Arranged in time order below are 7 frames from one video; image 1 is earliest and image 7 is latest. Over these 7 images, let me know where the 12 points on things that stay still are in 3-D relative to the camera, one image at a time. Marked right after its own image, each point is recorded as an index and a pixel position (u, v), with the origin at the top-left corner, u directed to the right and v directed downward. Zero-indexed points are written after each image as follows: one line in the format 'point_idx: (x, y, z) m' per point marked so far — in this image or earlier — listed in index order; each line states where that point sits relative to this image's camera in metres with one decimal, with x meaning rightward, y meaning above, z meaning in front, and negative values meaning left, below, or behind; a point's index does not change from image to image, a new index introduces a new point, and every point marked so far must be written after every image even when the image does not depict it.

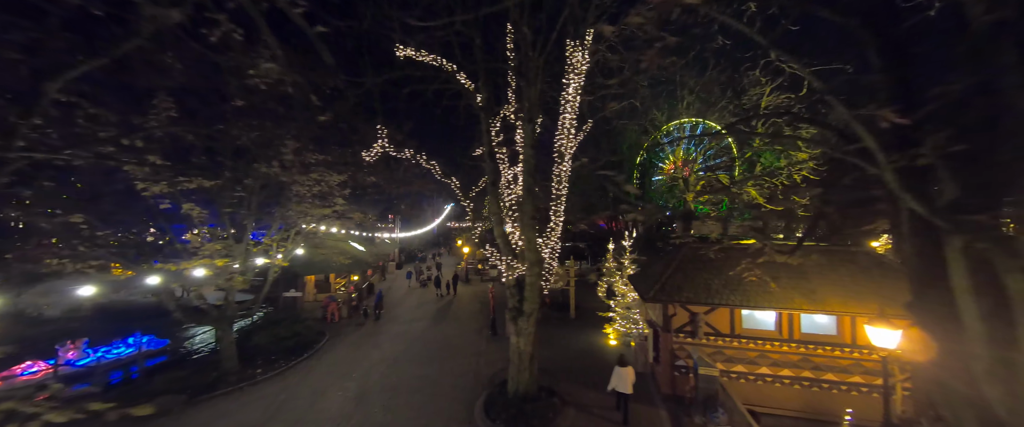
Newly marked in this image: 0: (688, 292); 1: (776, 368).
0: (+3.7, -1.7, +7.7) m
1: (+5.5, -3.2, +7.7) m
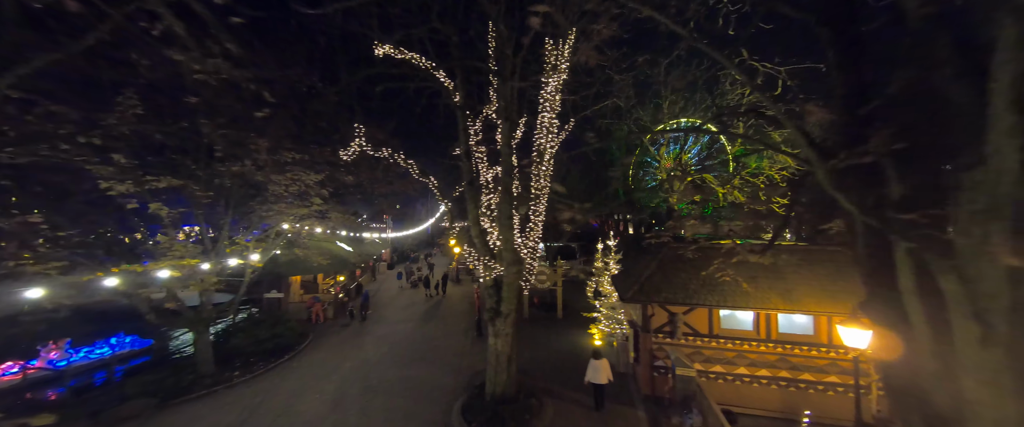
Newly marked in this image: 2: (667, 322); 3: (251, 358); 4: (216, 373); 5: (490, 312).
0: (+3.3, -1.7, +7.7) m
1: (+5.0, -3.2, +7.6) m
2: (+3.4, -2.4, +8.1) m
3: (-7.9, -4.4, +11.1) m
4: (-8.1, -4.3, +10.0) m
5: (-0.5, -2.2, +8.0) m
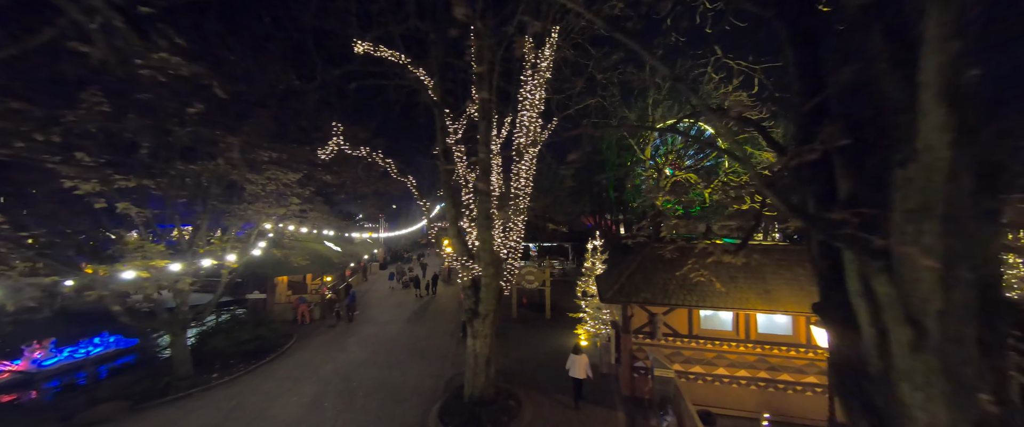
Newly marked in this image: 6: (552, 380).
0: (+2.8, -1.6, +7.6) m
1: (+4.6, -3.2, +7.6) m
2: (+3.0, -2.4, +8.0) m
3: (-8.4, -4.4, +10.9) m
4: (-8.6, -4.3, +9.8) m
5: (-0.9, -2.1, +7.9) m
6: (+1.0, -4.3, +9.3) m
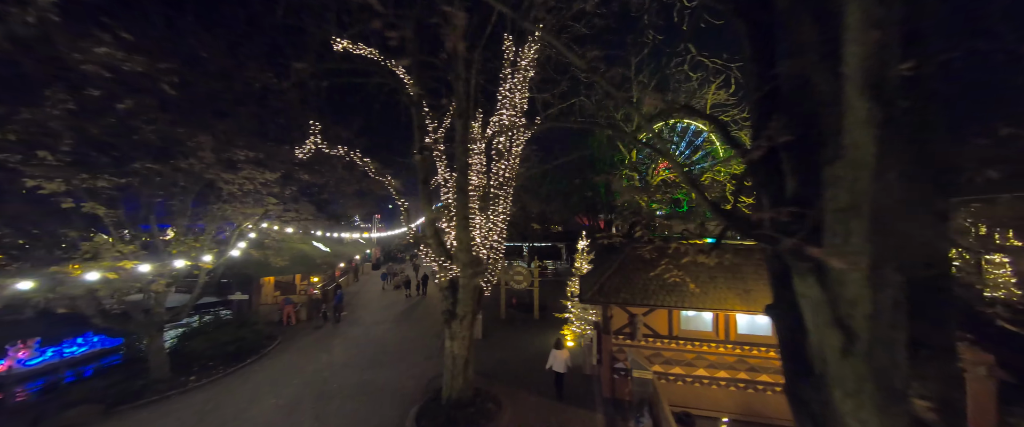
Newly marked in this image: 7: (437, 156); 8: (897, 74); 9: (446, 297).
0: (+2.3, -1.6, +7.5) m
1: (+4.1, -3.2, +7.5) m
2: (+2.5, -2.4, +8.0) m
3: (-8.9, -4.4, +10.8) m
4: (-9.0, -4.3, +9.7) m
5: (-1.4, -2.1, +7.8) m
6: (+0.6, -4.3, +9.3) m
7: (-1.7, +1.3, +8.1) m
8: (+1.6, +0.6, +1.6) m
9: (-1.4, -1.8, +7.8) m
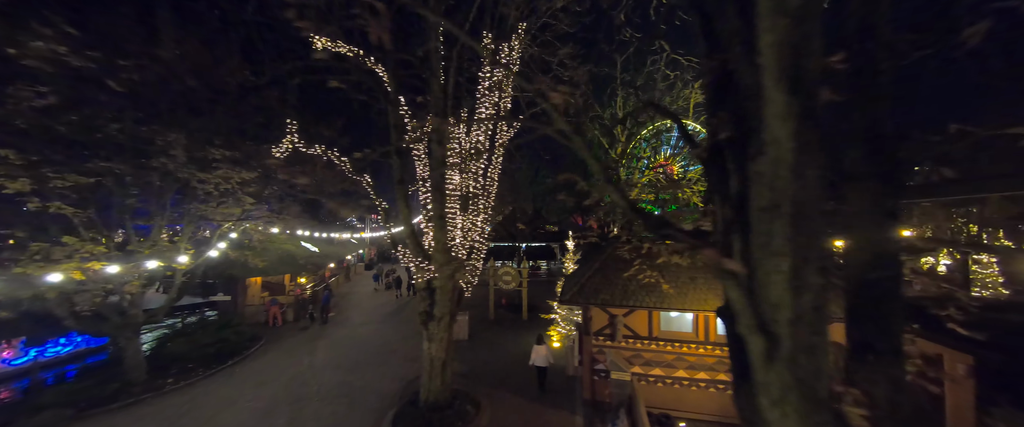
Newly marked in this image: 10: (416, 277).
0: (+1.9, -1.6, +7.5) m
1: (+3.7, -3.2, +7.5) m
2: (+2.1, -2.4, +7.9) m
3: (-9.3, -4.4, +10.6) m
4: (-9.5, -4.3, +9.5) m
5: (-1.9, -2.1, +7.7) m
6: (+0.1, -4.3, +9.2) m
7: (-2.1, +1.3, +8.0) m
8: (+1.2, +0.6, +1.5) m
9: (-1.9, -1.8, +7.7) m
10: (-2.0, -1.4, +7.8) m
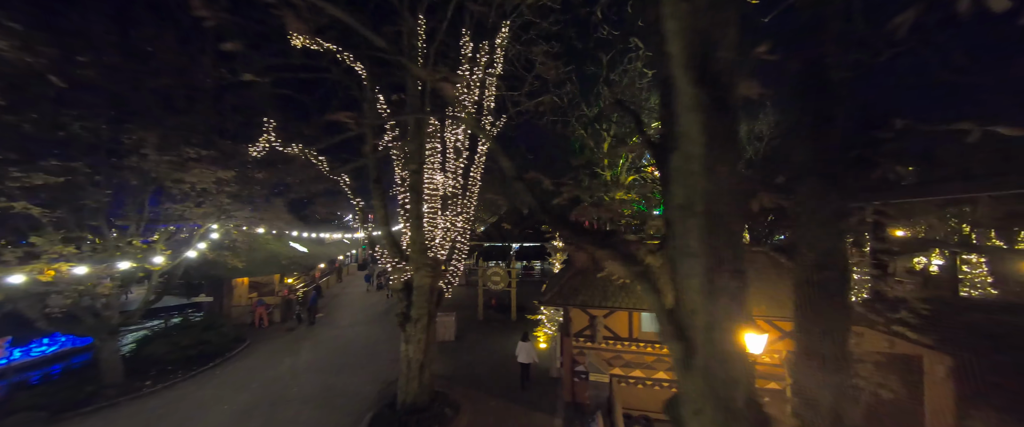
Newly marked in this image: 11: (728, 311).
0: (+1.4, -1.6, +7.4) m
1: (+3.2, -3.2, +7.4) m
2: (+1.6, -2.4, +7.8) m
3: (-9.8, -4.4, +10.5) m
4: (-9.9, -4.3, +9.4) m
5: (-2.3, -2.1, +7.6) m
6: (-0.3, -4.3, +9.1) m
7: (-2.6, +1.3, +7.9) m
8: (+0.8, +0.6, +1.4) m
9: (-2.3, -1.8, +7.6) m
10: (-2.5, -1.4, +7.7) m
11: (+0.9, -0.4, +1.4) m
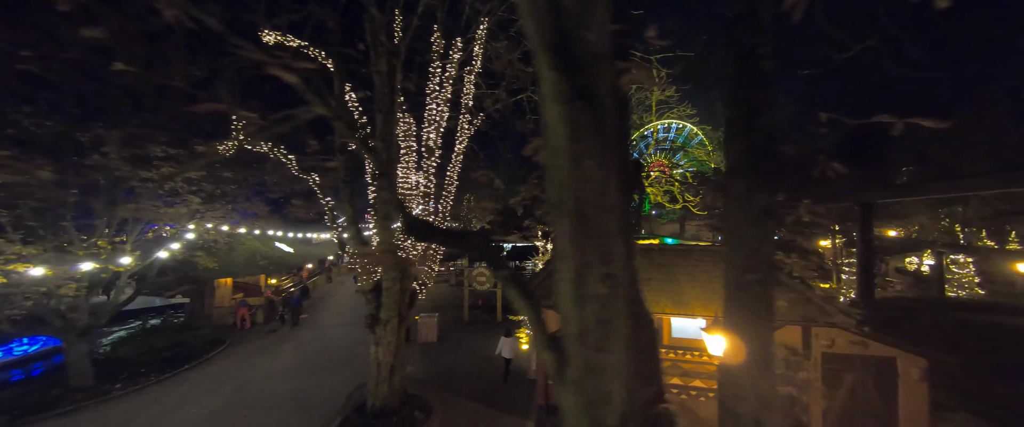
0: (+0.9, -1.6, +7.2) m
1: (+2.7, -3.2, +7.2) m
2: (+1.0, -2.4, +7.7) m
3: (-10.4, -4.4, +10.3) m
4: (-10.5, -4.3, +9.2) m
5: (-2.9, -2.1, +7.4) m
6: (-0.9, -4.3, +8.9) m
7: (-3.1, +1.3, +7.7) m
8: (+0.3, +0.6, +1.3) m
9: (-2.9, -1.8, +7.5) m
10: (-3.1, -1.4, +7.5) m
11: (+0.3, -0.4, +1.3) m
